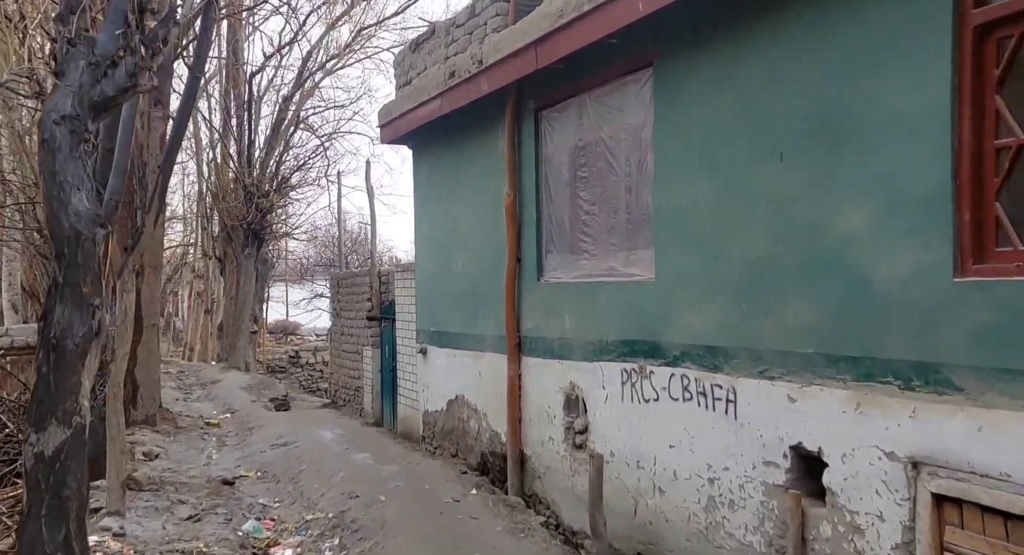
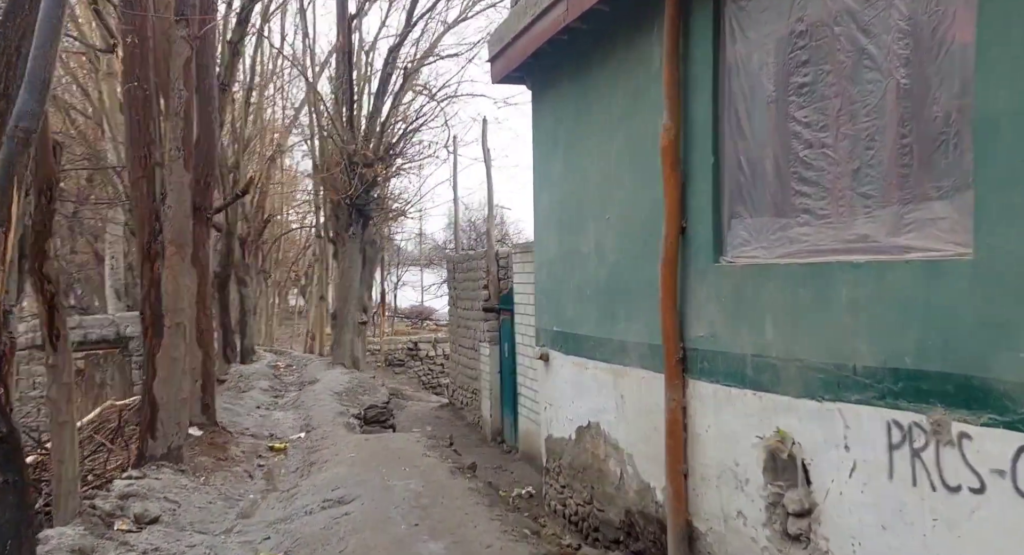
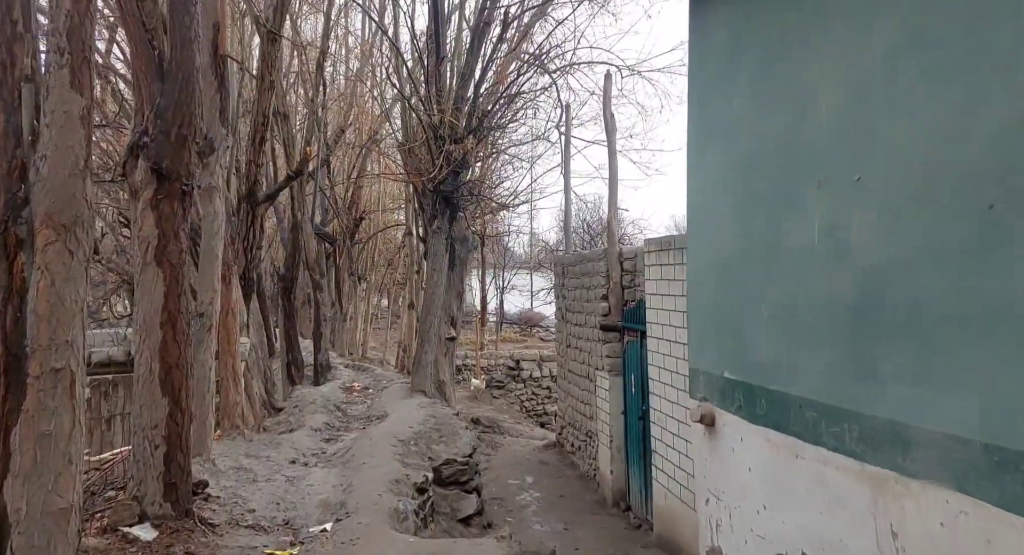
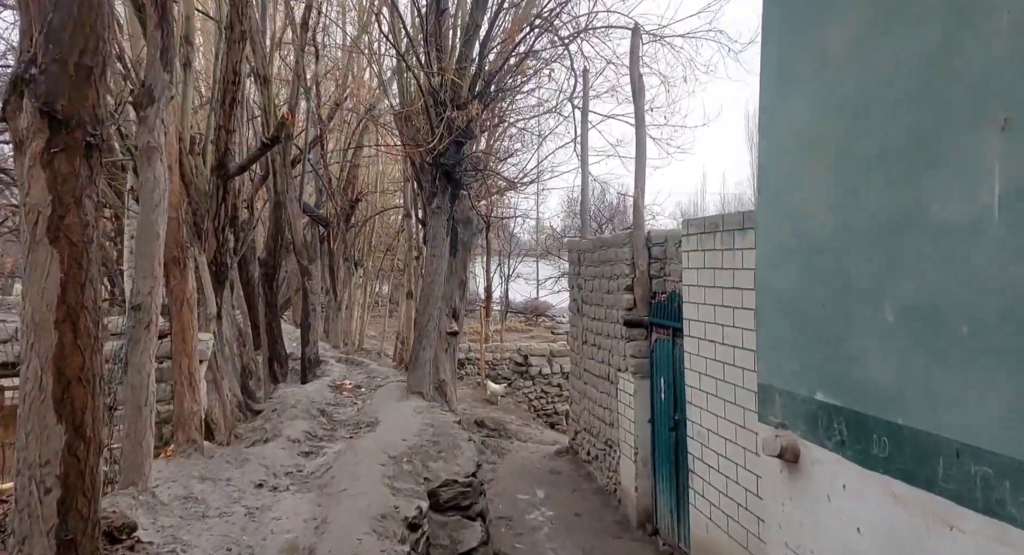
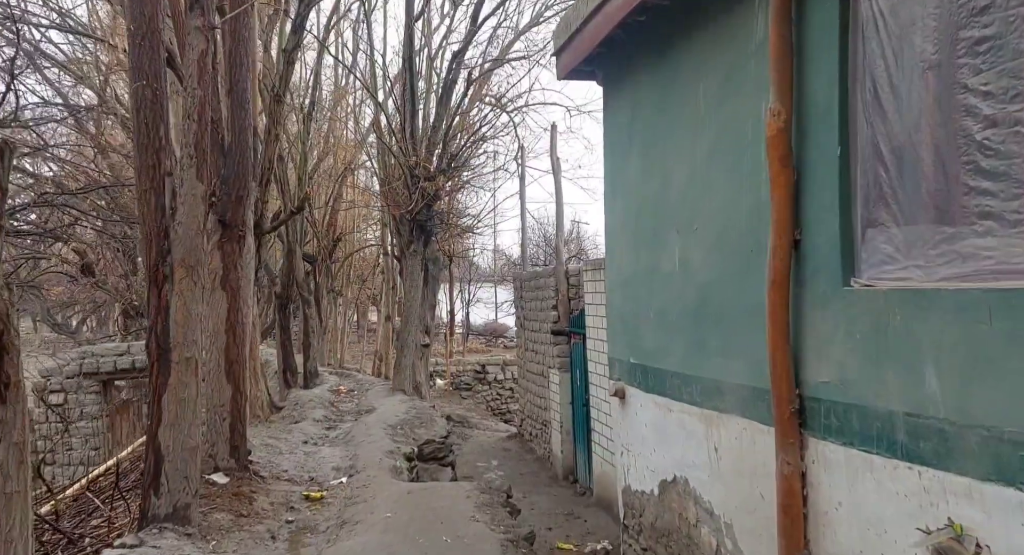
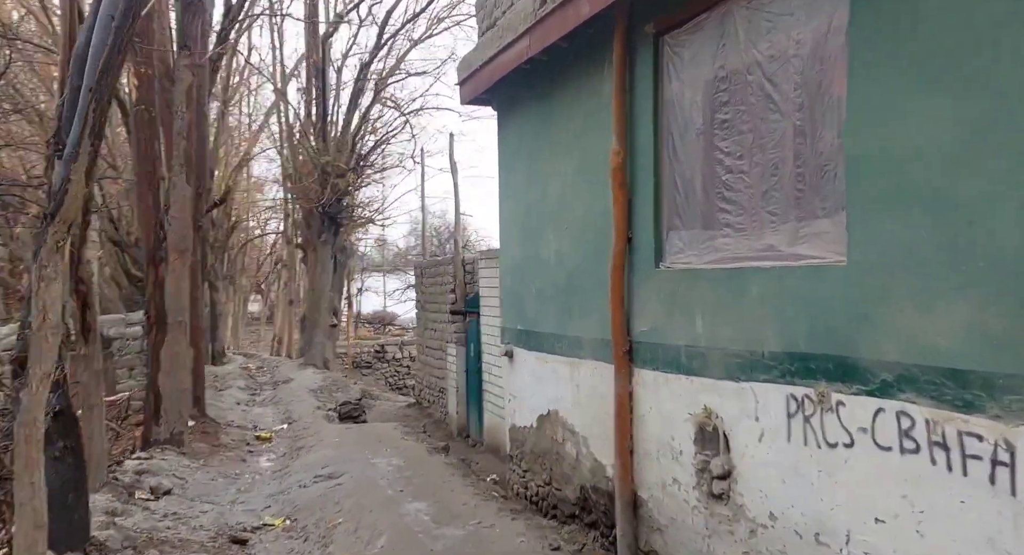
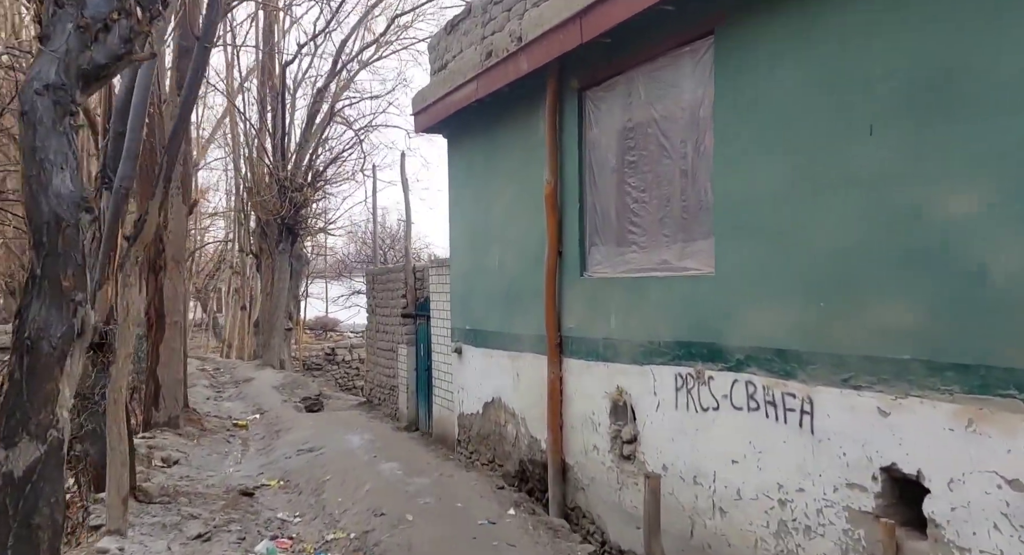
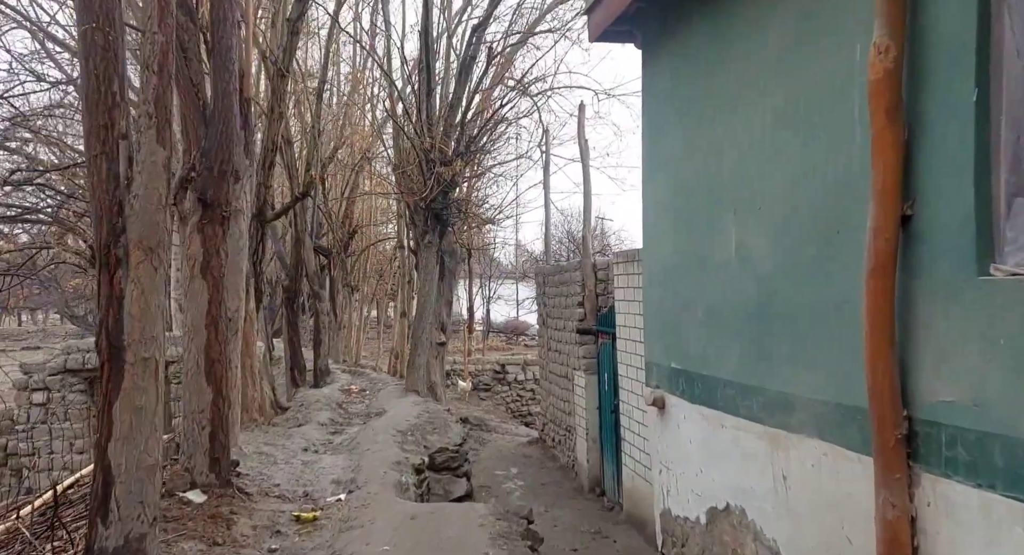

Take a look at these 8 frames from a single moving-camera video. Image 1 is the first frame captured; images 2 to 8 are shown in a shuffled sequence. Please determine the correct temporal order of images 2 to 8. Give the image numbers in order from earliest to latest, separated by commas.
7, 6, 2, 5, 8, 3, 4
